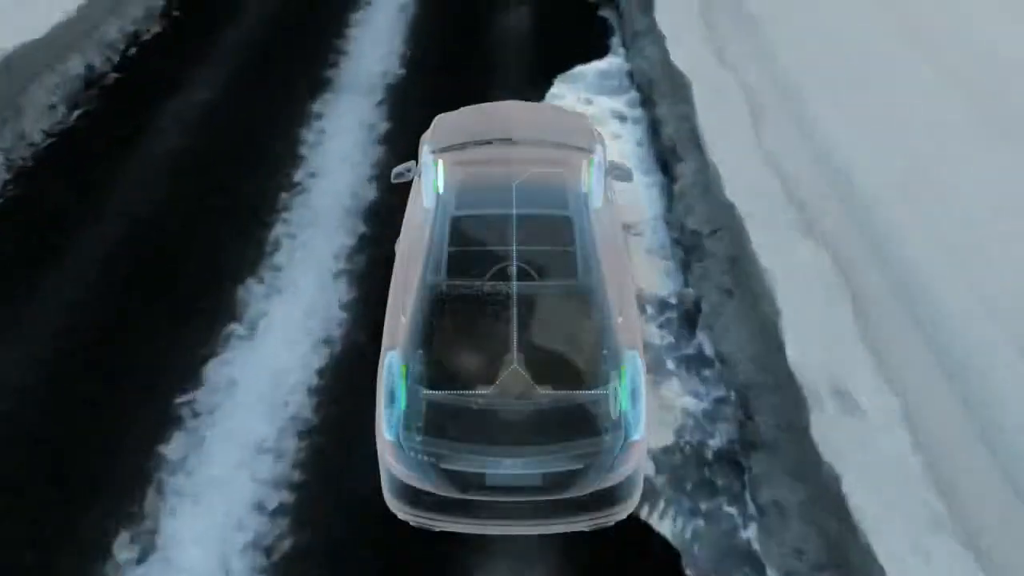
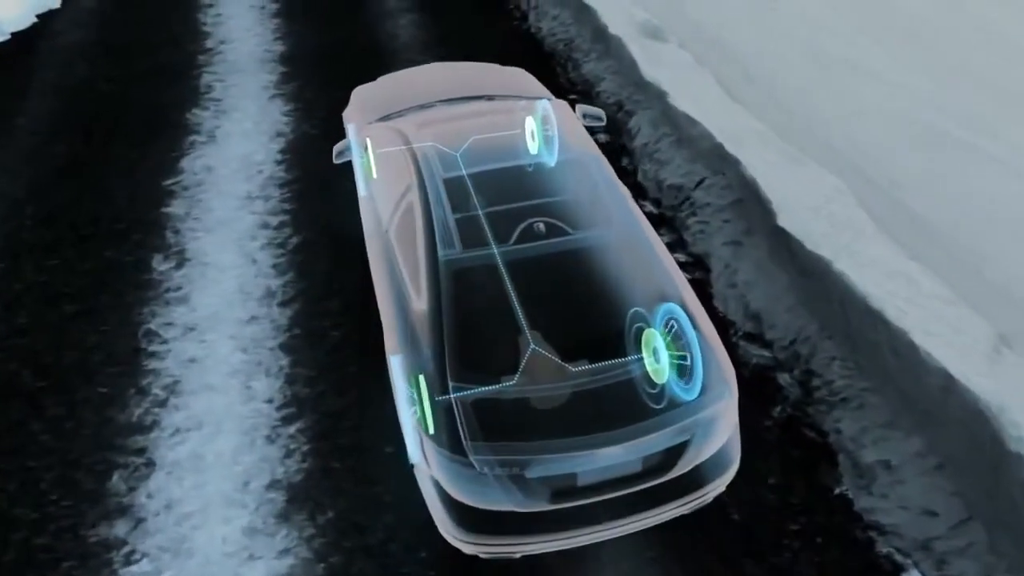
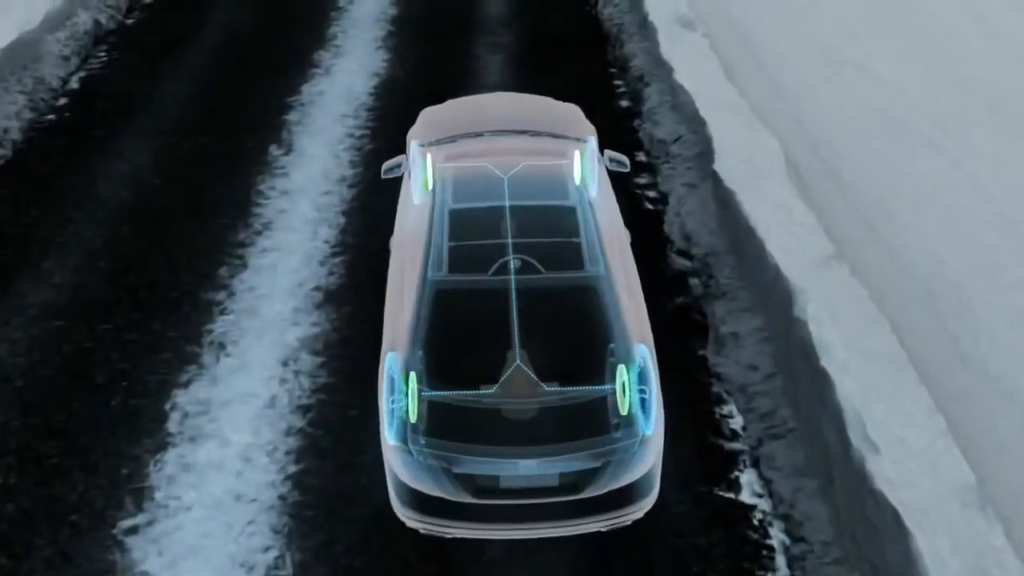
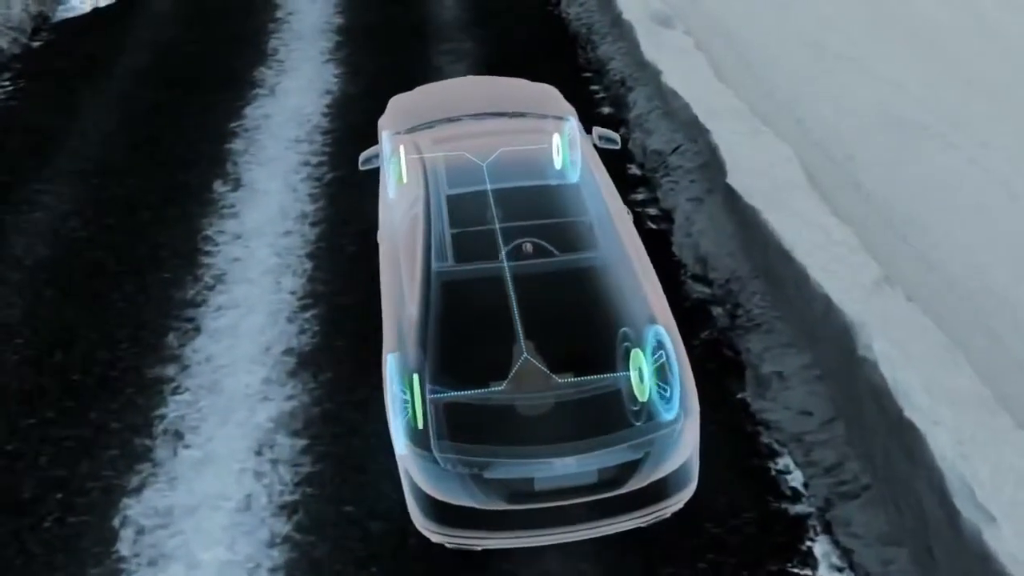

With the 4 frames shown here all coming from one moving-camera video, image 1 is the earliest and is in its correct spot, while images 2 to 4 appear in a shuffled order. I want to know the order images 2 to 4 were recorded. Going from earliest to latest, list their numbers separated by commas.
3, 4, 2
